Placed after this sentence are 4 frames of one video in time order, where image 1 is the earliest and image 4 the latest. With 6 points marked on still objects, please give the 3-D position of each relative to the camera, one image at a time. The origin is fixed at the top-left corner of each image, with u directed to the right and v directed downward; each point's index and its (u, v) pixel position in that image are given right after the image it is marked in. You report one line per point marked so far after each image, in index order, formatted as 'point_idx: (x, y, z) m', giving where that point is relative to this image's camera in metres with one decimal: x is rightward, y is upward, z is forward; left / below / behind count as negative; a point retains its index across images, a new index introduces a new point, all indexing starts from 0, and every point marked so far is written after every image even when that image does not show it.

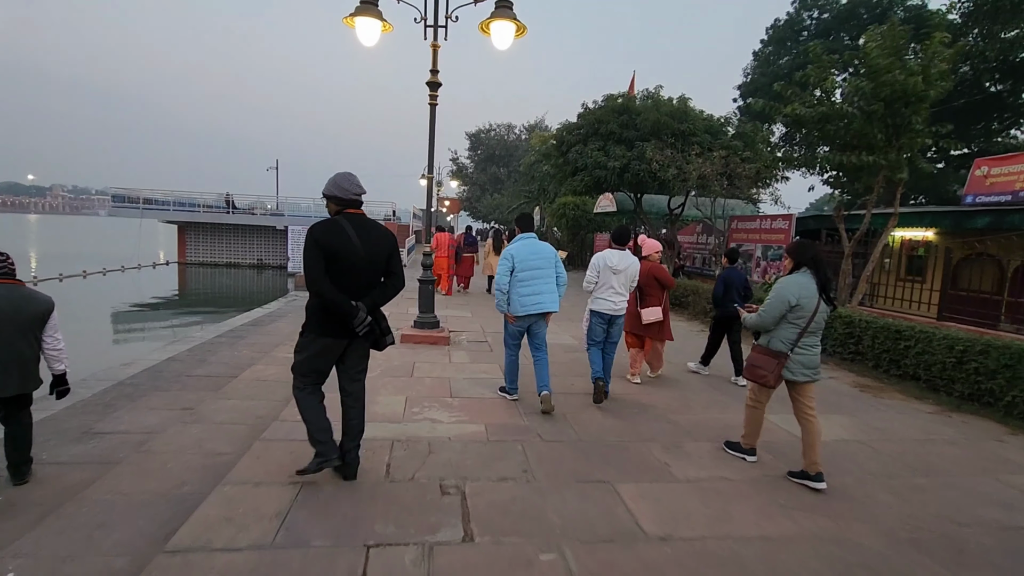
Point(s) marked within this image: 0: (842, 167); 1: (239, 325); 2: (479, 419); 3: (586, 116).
0: (+5.5, +2.0, +8.6) m
1: (-5.9, -0.8, +11.3) m
2: (-0.3, -1.1, +4.4) m
3: (+2.1, +4.9, +14.8) m
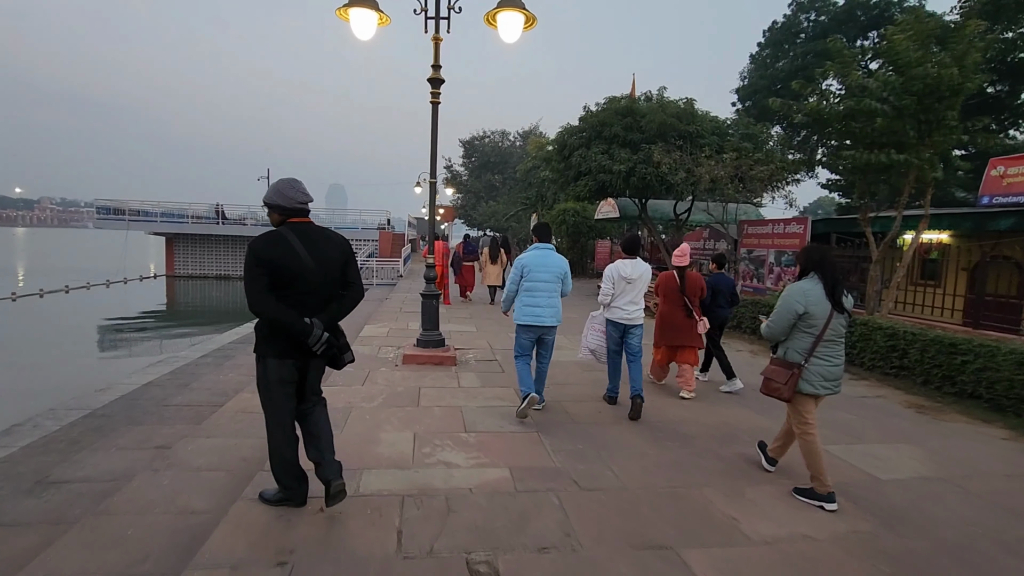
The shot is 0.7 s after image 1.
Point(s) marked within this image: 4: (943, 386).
0: (+5.6, +1.9, +8.1) m
1: (-5.8, -1.1, +10.6) m
2: (-0.1, -1.2, +3.7) m
3: (+2.1, +4.6, +14.2) m
4: (+4.7, -1.1, +5.7) m
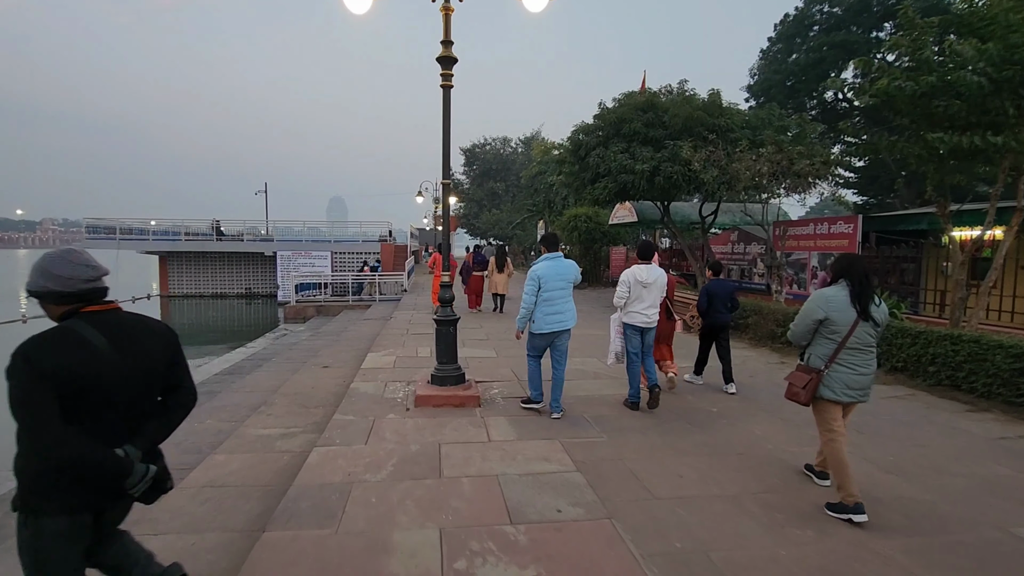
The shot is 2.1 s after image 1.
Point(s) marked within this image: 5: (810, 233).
0: (+5.9, +1.8, +6.9) m
1: (-5.4, -1.6, +9.4) m
2: (+0.3, -1.4, +2.5) m
3: (+2.3, +4.3, +13.1) m
4: (+5.1, -1.1, +4.5) m
5: (+6.5, +1.2, +11.4) m
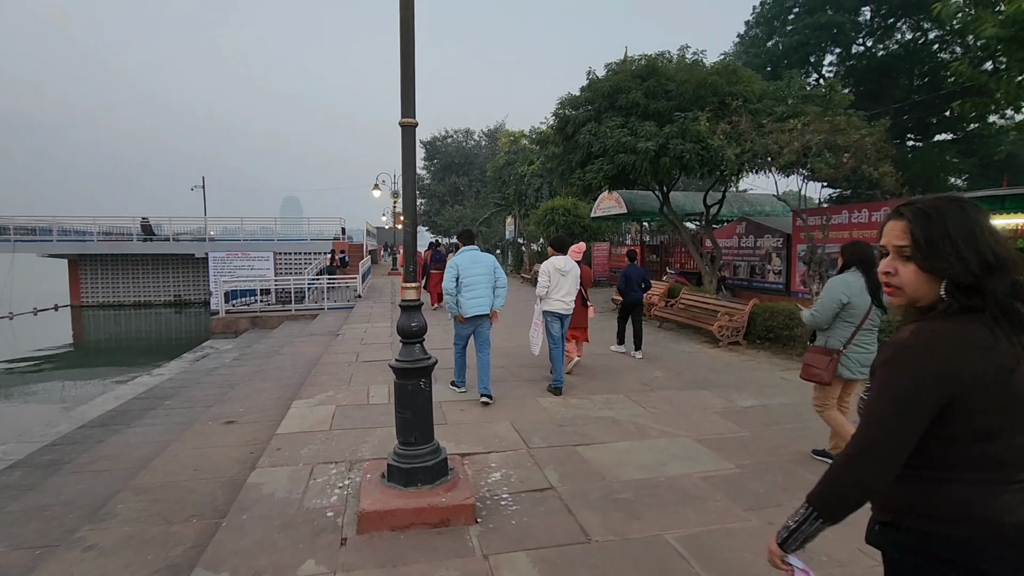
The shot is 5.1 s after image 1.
0: (+5.8, +1.8, +5.0) m
1: (-5.6, -1.8, +6.7) m
2: (+0.6, -1.5, +0.2) m
3: (+1.8, +4.3, +10.9) m
4: (+5.3, -1.2, +2.6) m
5: (+6.1, +1.2, +9.5) m
